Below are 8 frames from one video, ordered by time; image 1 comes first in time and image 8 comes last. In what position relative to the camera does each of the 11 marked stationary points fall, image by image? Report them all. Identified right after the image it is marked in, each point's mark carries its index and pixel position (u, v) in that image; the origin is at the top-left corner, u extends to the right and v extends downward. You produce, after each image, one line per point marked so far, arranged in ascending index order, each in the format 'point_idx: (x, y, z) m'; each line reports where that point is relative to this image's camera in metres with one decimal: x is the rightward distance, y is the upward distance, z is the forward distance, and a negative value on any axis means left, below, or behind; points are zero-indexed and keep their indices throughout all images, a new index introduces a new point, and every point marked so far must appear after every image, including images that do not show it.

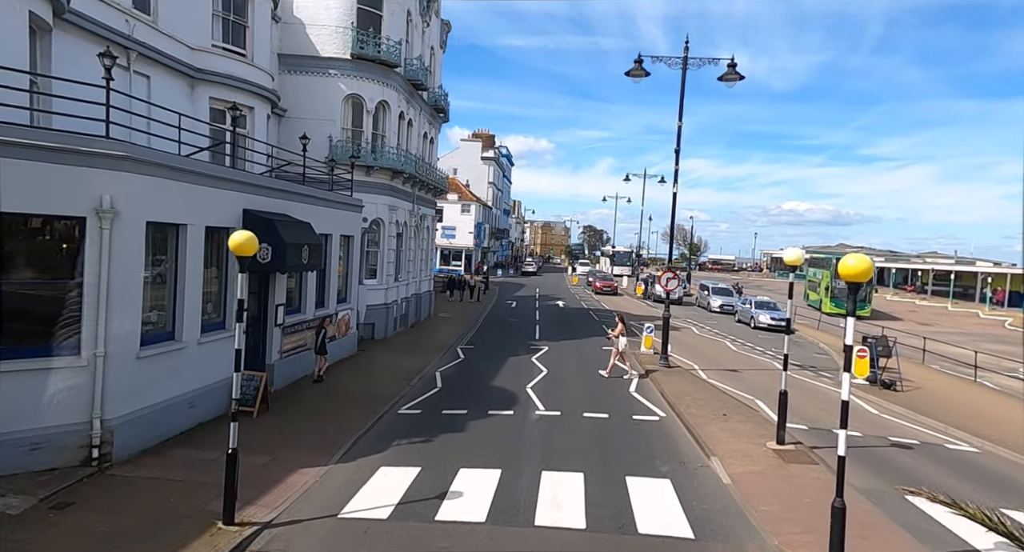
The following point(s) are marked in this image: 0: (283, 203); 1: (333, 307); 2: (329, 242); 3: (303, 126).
0: (-4.9, +1.5, +13.1) m
1: (-4.7, -0.8, +16.1) m
2: (-4.7, +0.9, +15.7) m
3: (-6.4, +4.6, +18.6) m
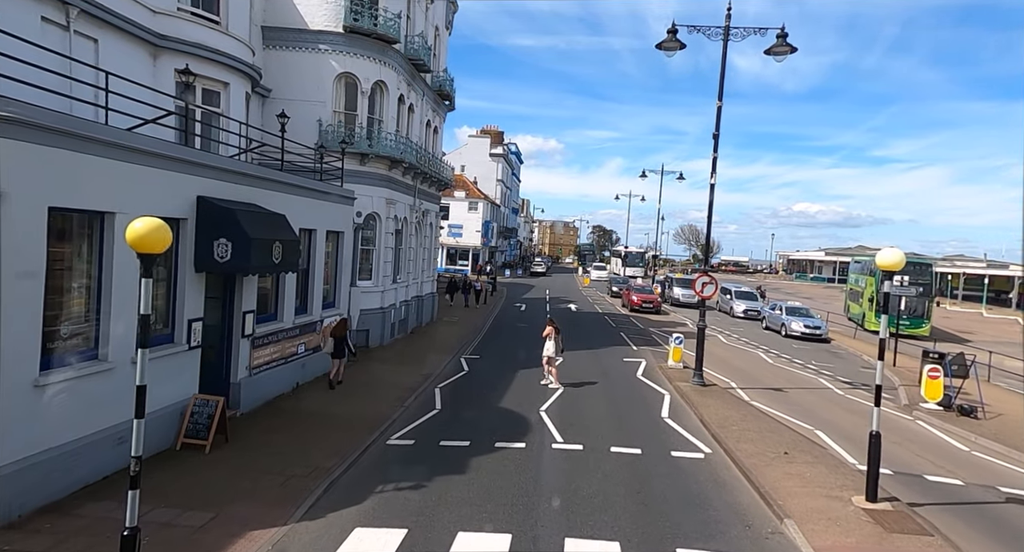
0: (-4.7, +1.5, +11.1) m
1: (-4.4, -0.8, +14.1) m
2: (-4.4, +0.9, +13.7) m
3: (-6.1, +4.6, +16.6) m
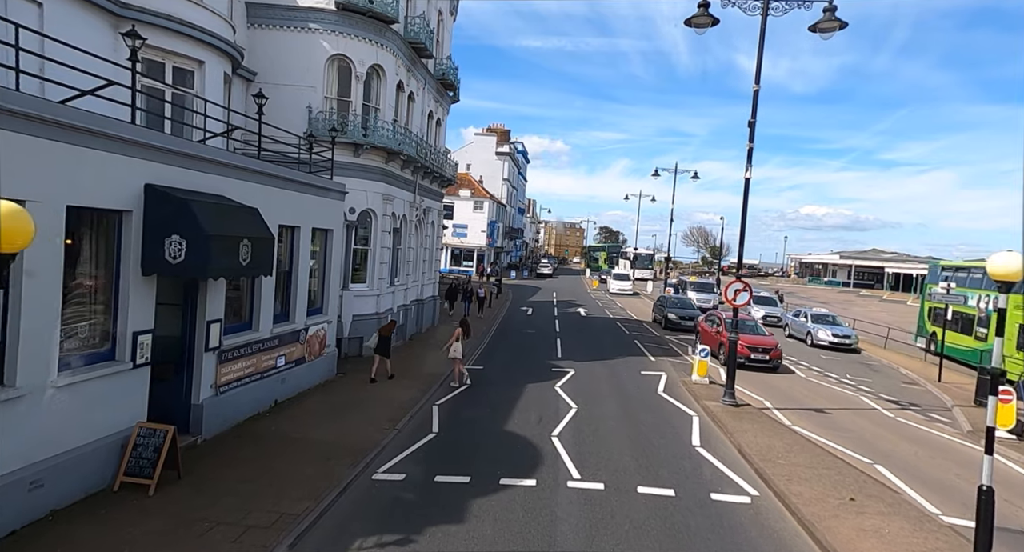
0: (-4.5, +1.4, +9.6) m
1: (-4.3, -0.9, +12.5) m
2: (-4.3, +0.8, +12.2) m
3: (-5.8, +4.5, +15.1) m
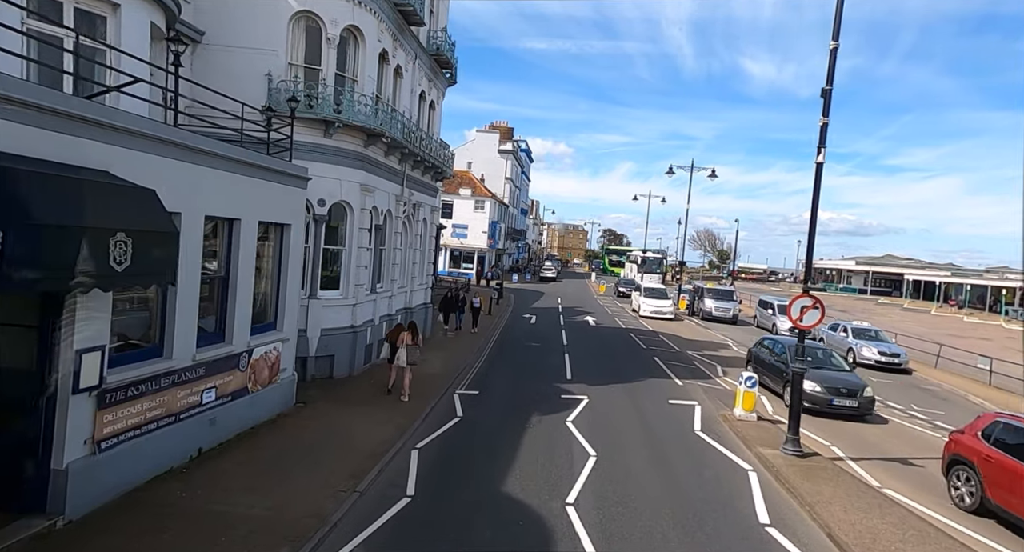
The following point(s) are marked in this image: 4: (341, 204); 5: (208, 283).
0: (-4.5, +1.3, +6.8) m
1: (-4.2, -1.0, +9.7) m
2: (-4.2, +0.7, +9.4) m
3: (-5.7, +4.4, +12.3) m
4: (-3.8, +1.6, +13.7) m
5: (-4.4, -0.1, +9.0) m
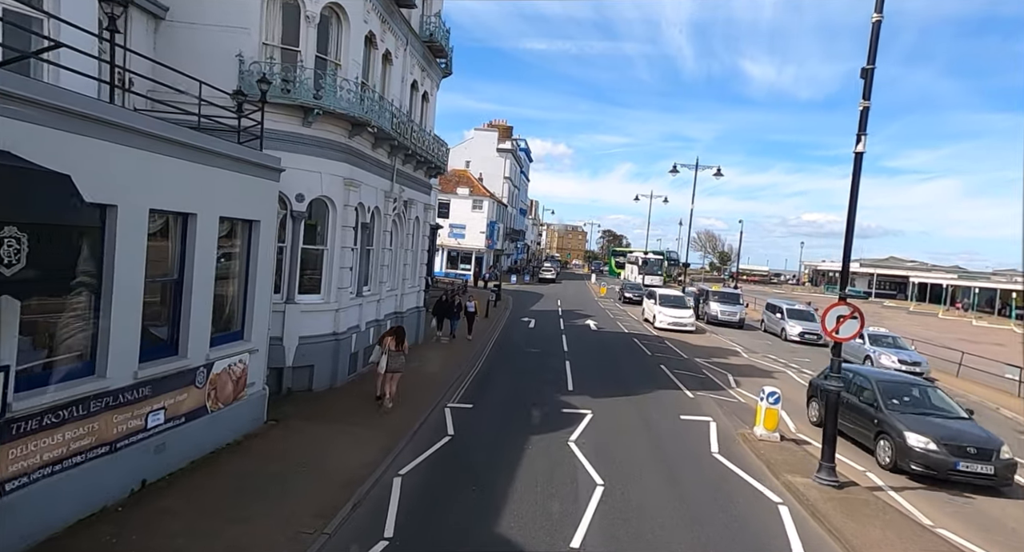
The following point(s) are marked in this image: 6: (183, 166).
0: (-4.5, +1.3, +5.6) m
1: (-4.3, -1.0, +8.5) m
2: (-4.3, +0.6, +8.2) m
3: (-5.8, +4.4, +11.1) m
4: (-3.9, +1.6, +12.5) m
5: (-4.5, -0.1, +7.8) m
6: (-4.2, +1.4, +7.7) m
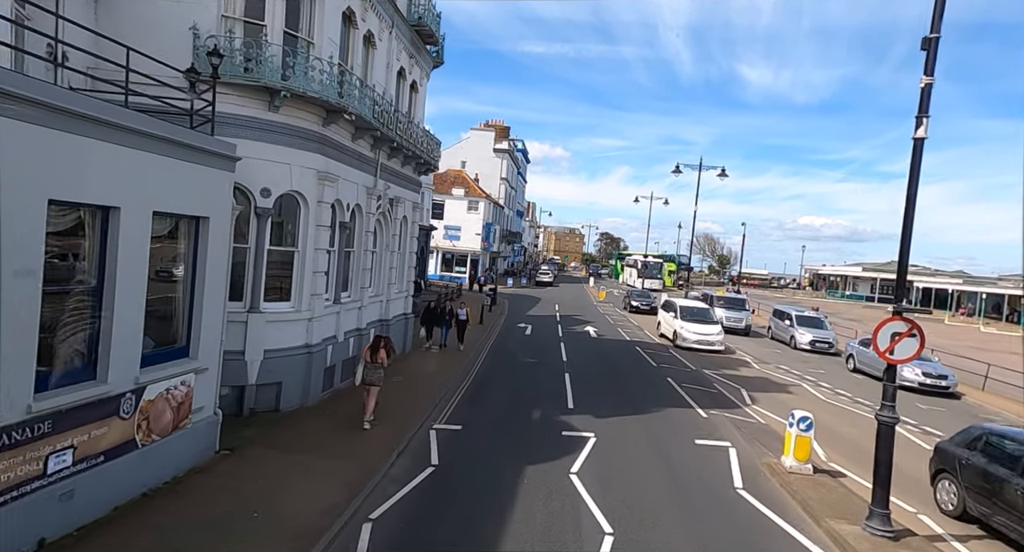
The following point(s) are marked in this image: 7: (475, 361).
0: (-4.6, +1.2, +4.2) m
1: (-4.4, -1.1, +7.1) m
2: (-4.3, +0.6, +6.8) m
3: (-5.9, +4.3, +9.7) m
4: (-4.0, +1.5, +11.1) m
5: (-4.6, -0.2, +6.4) m
6: (-4.3, +1.3, +6.3) m
7: (-1.2, -2.6, +19.3) m
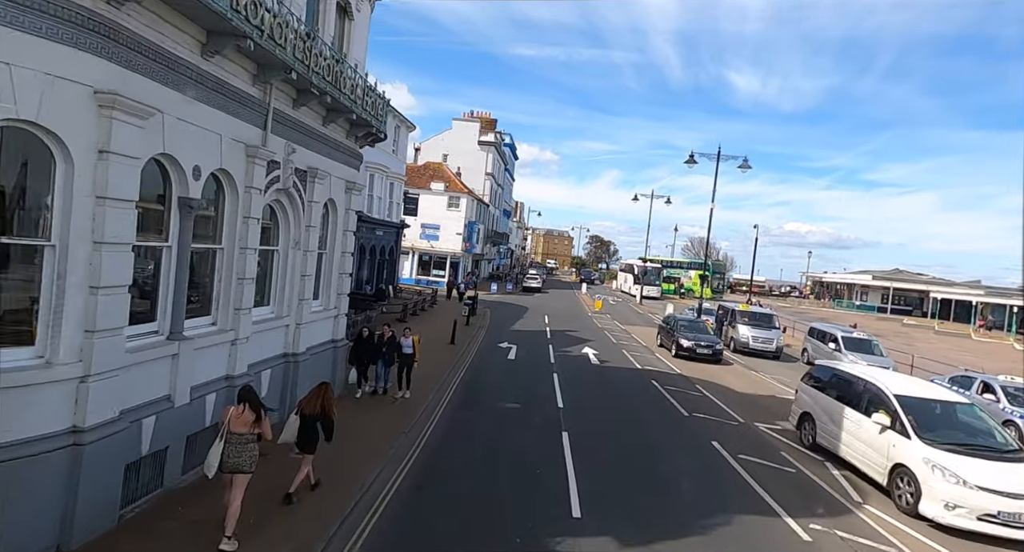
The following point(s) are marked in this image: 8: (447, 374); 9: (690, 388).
0: (-4.8, +1.1, -1.5) m
1: (-4.7, -1.3, +1.5) m
2: (-4.6, +0.4, +1.1) m
3: (-6.1, +4.1, +4.1) m
4: (-4.3, +1.3, +5.5) m
5: (-4.8, -0.4, +0.7) m
6: (-4.5, +1.1, +0.7) m
7: (-1.7, -2.8, +13.7) m
8: (-1.9, -2.7, +19.6) m
9: (+5.1, -3.2, +17.4) m
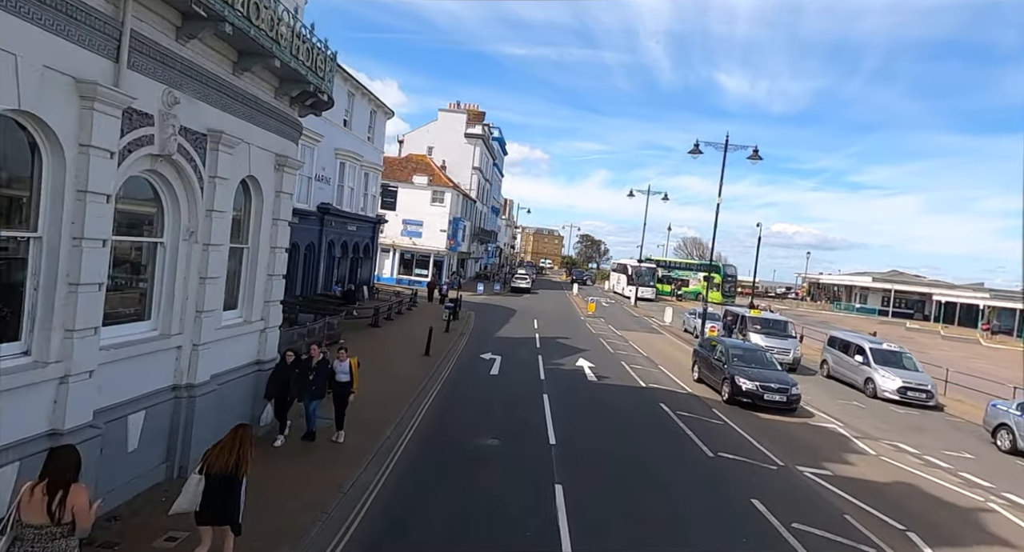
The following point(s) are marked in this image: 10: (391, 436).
0: (-4.9, +1.0, -4.5) m
1: (-4.8, -1.3, -1.6) m
2: (-4.7, +0.4, -1.9) m
3: (-6.3, +4.1, +1.0) m
4: (-4.5, +1.3, +2.4) m
5: (-5.0, -0.4, -2.3) m
6: (-4.7, +1.1, -2.4) m
7: (-2.1, -2.9, +10.7) m
8: (-2.4, -2.8, +16.6) m
9: (+4.6, -3.3, +14.6) m
10: (-2.2, -2.7, +12.3) m
